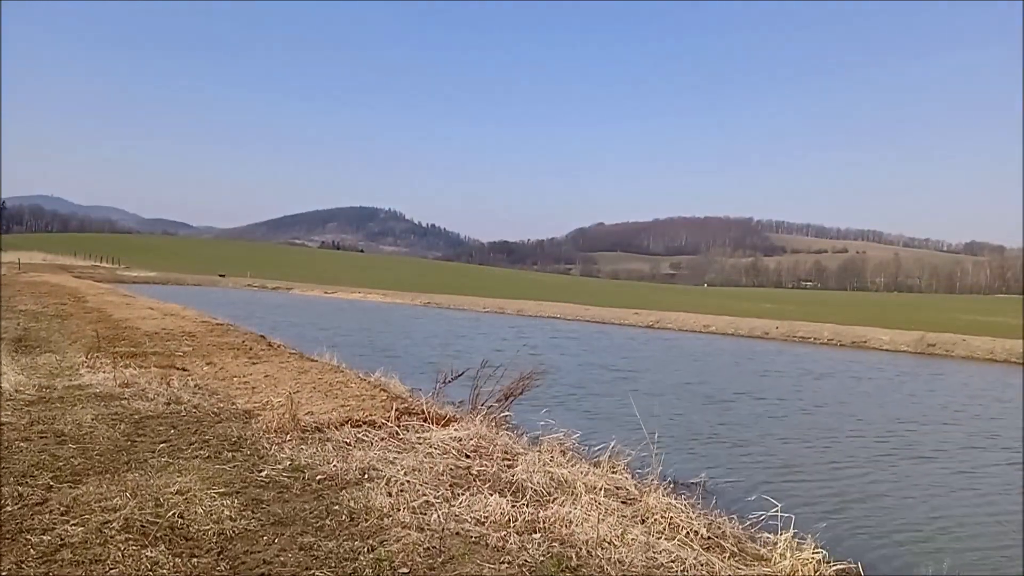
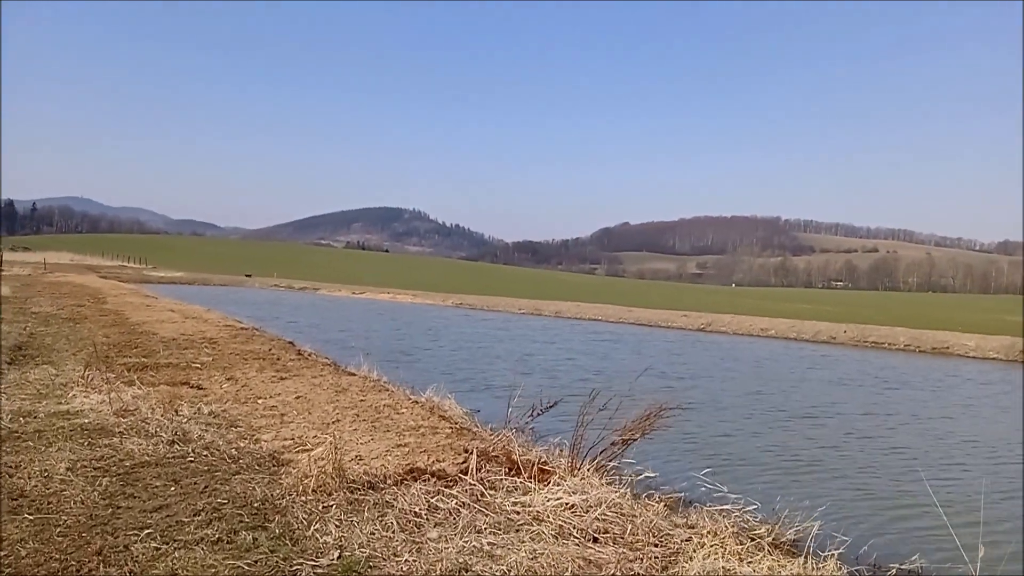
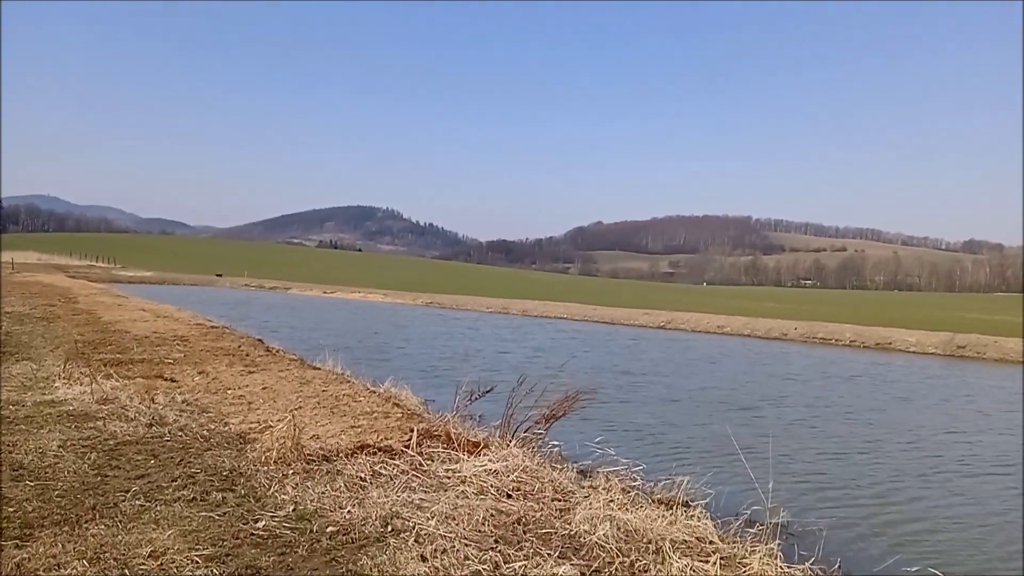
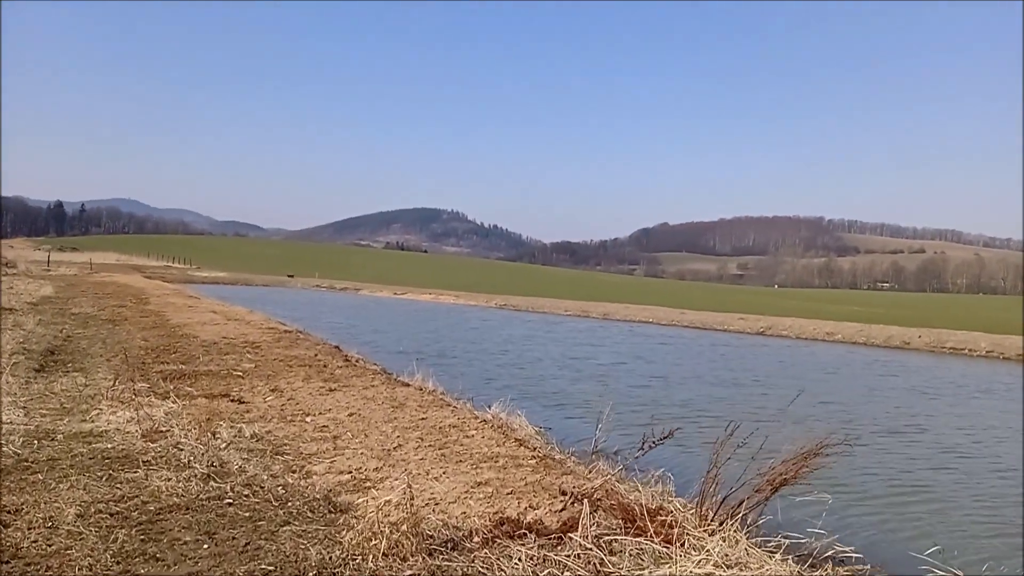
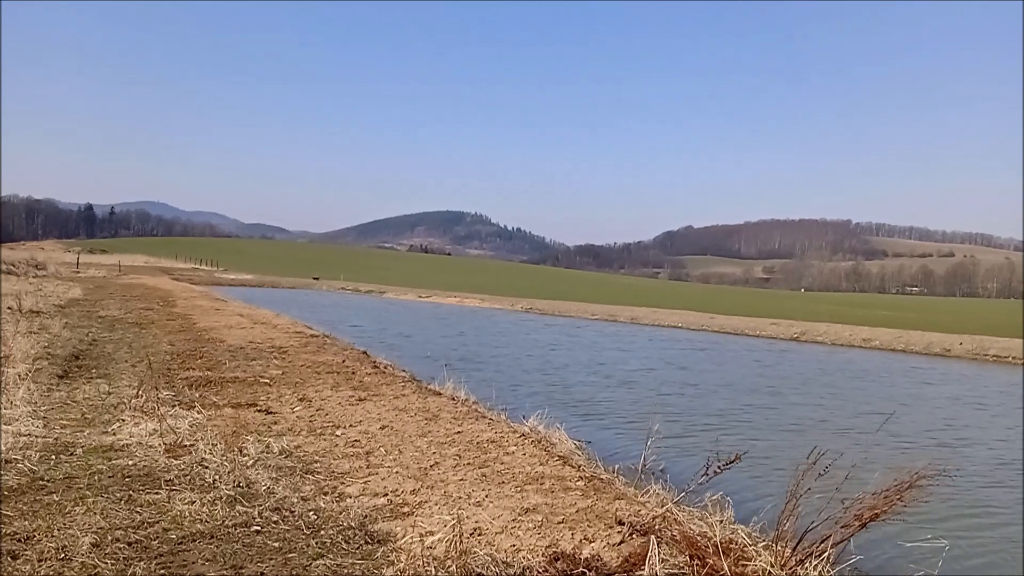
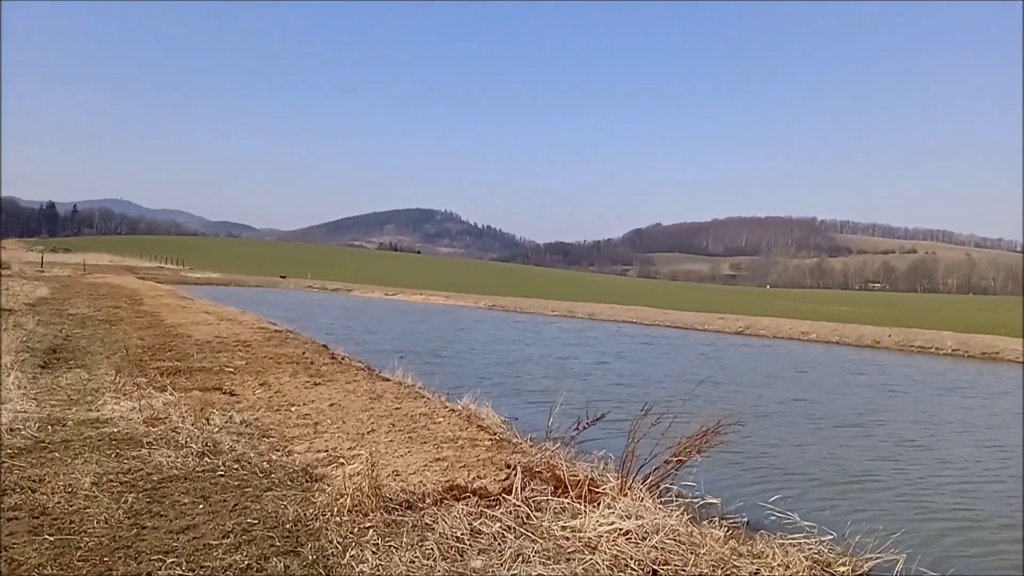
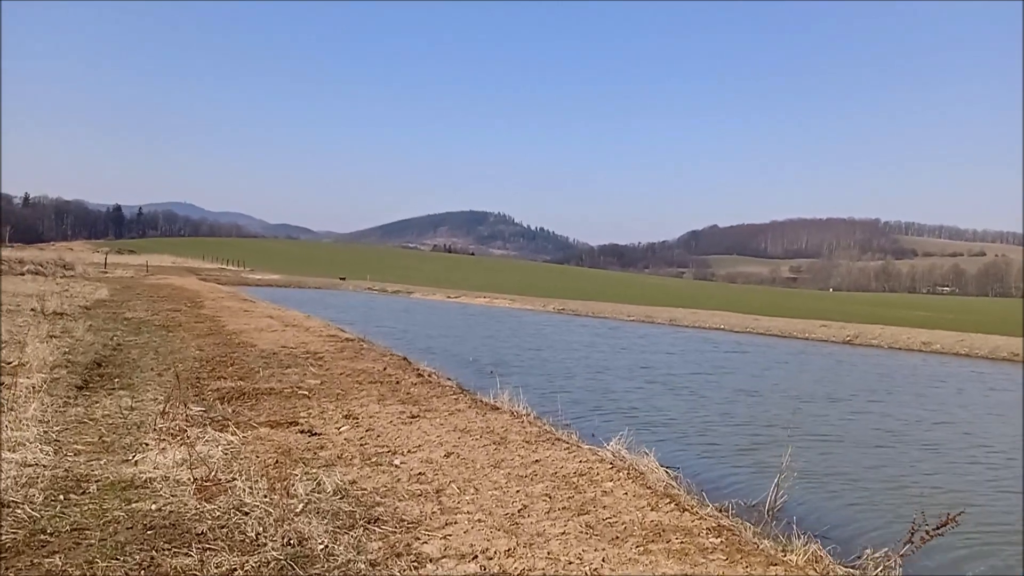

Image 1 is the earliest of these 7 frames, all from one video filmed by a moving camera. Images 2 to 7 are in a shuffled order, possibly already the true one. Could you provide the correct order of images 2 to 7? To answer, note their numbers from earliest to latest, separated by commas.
3, 2, 6, 4, 5, 7
